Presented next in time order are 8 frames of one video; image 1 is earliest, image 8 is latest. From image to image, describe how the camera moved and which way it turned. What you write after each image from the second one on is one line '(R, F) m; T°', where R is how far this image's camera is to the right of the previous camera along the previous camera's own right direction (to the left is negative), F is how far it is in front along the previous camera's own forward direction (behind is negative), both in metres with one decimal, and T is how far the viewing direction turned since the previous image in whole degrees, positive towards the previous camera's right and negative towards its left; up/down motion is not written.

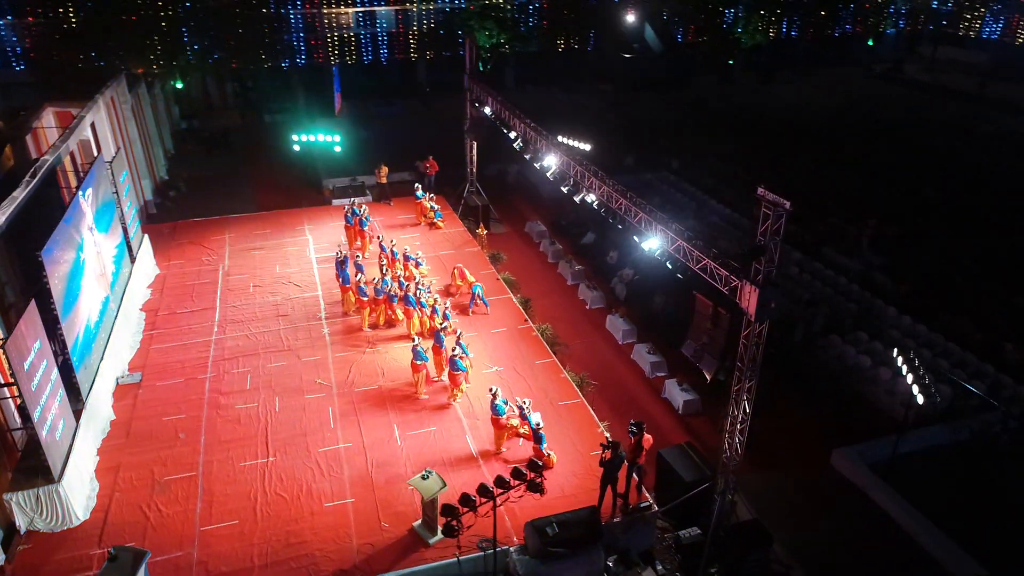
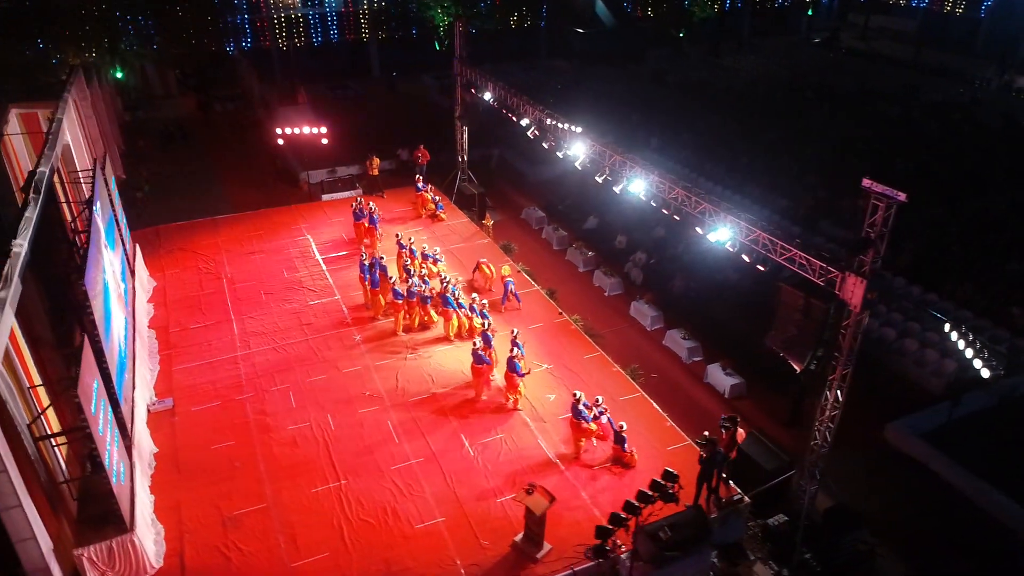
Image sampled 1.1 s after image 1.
(-2.1, +0.4) m; +6°
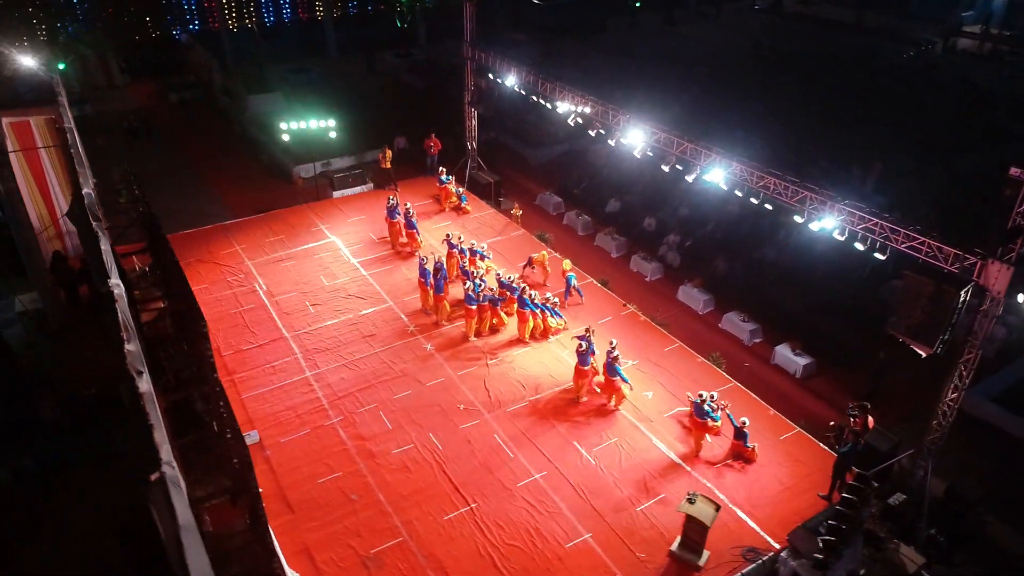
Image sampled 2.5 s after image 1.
(-2.7, +0.6) m; +6°
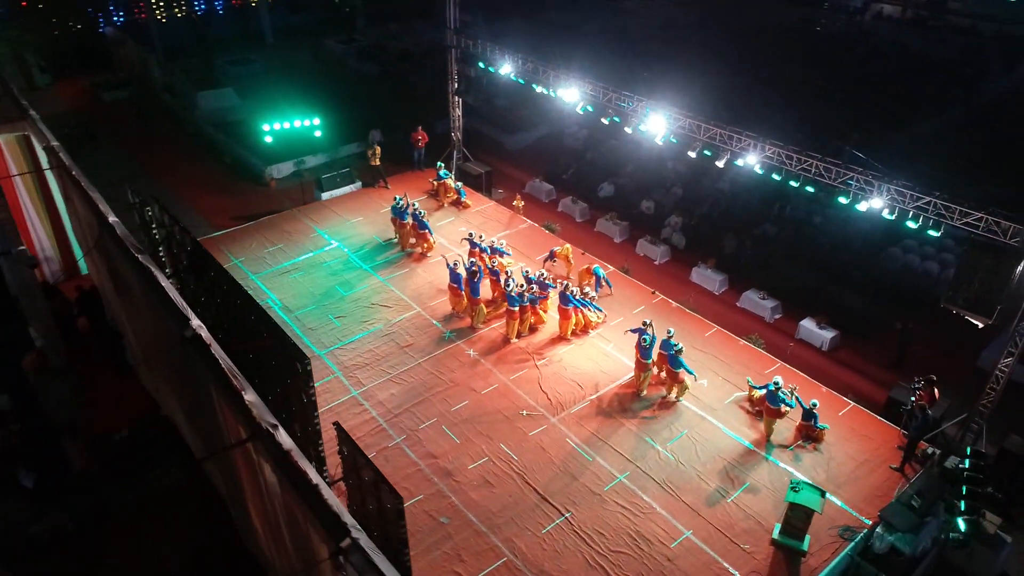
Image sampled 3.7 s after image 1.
(-2.1, +0.4) m; +6°
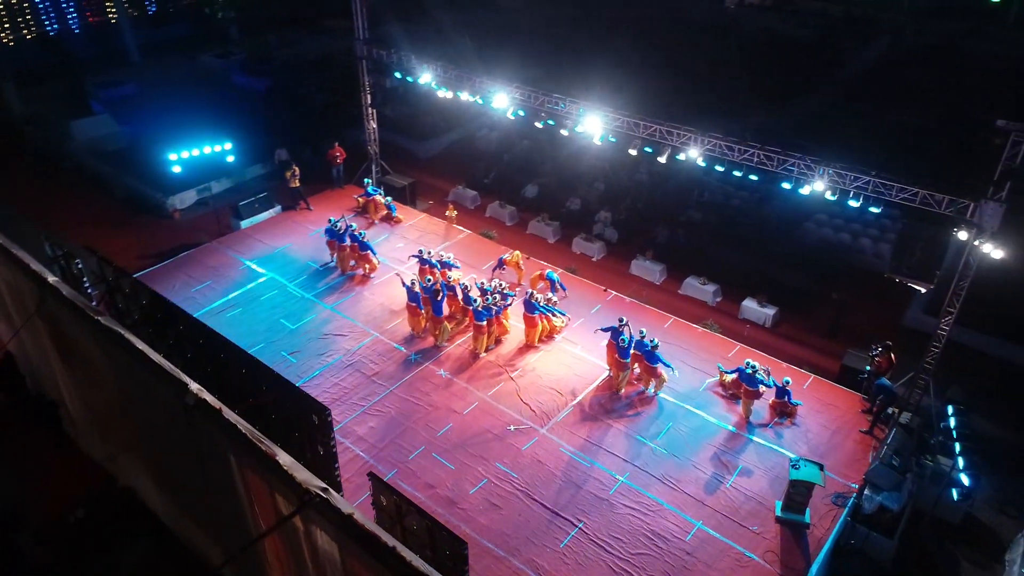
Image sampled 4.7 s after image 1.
(-1.4, +0.3) m; +9°
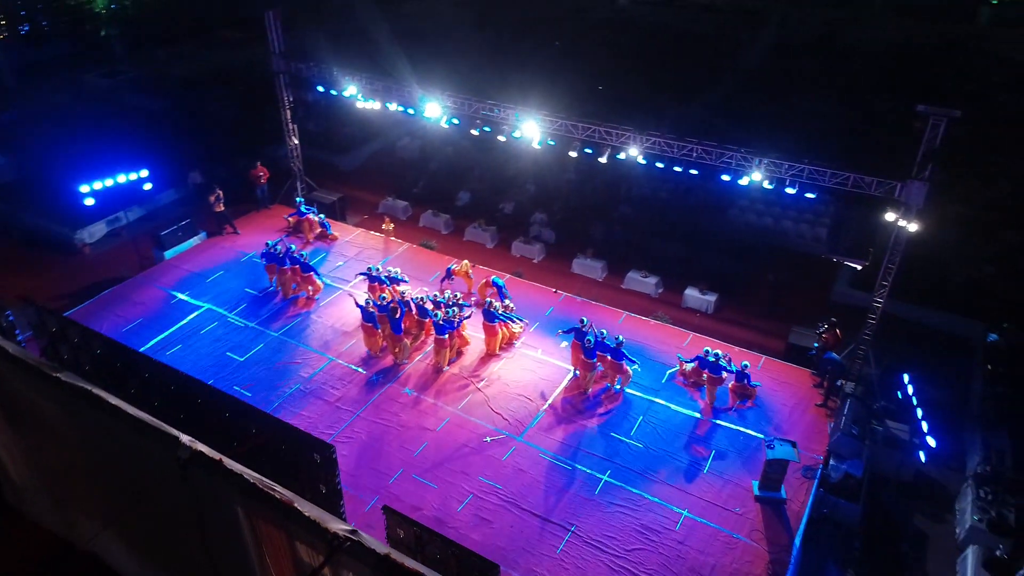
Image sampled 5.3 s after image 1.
(-0.9, +0.1) m; +7°
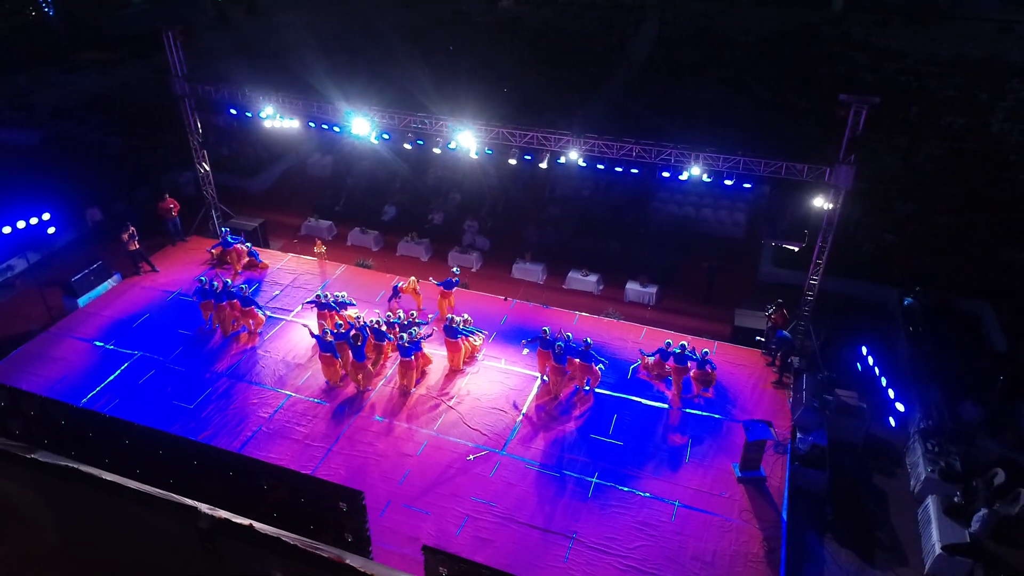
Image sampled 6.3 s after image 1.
(-1.1, +0.2) m; +9°
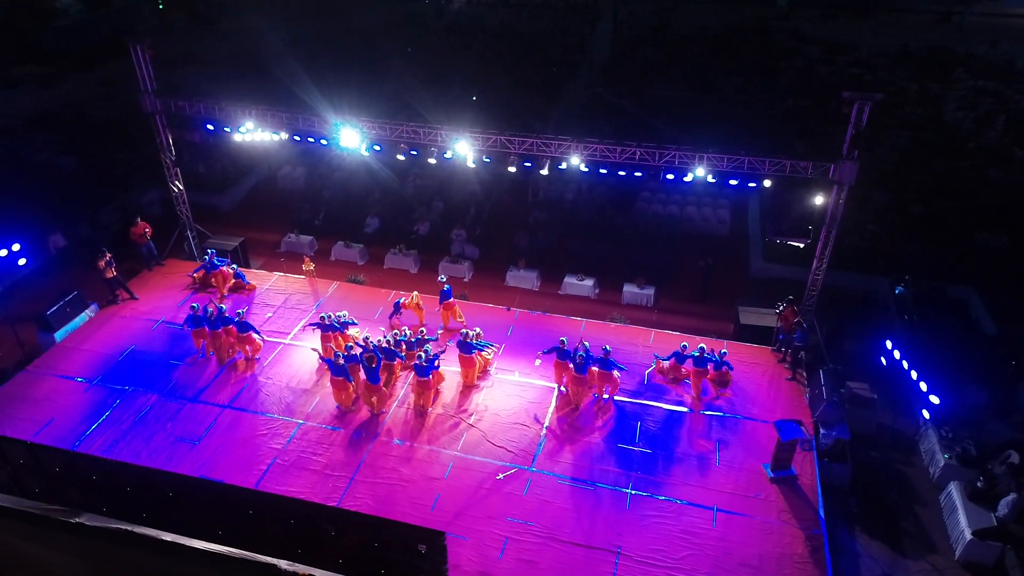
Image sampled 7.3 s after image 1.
(-1.1, +0.3) m; +4°
